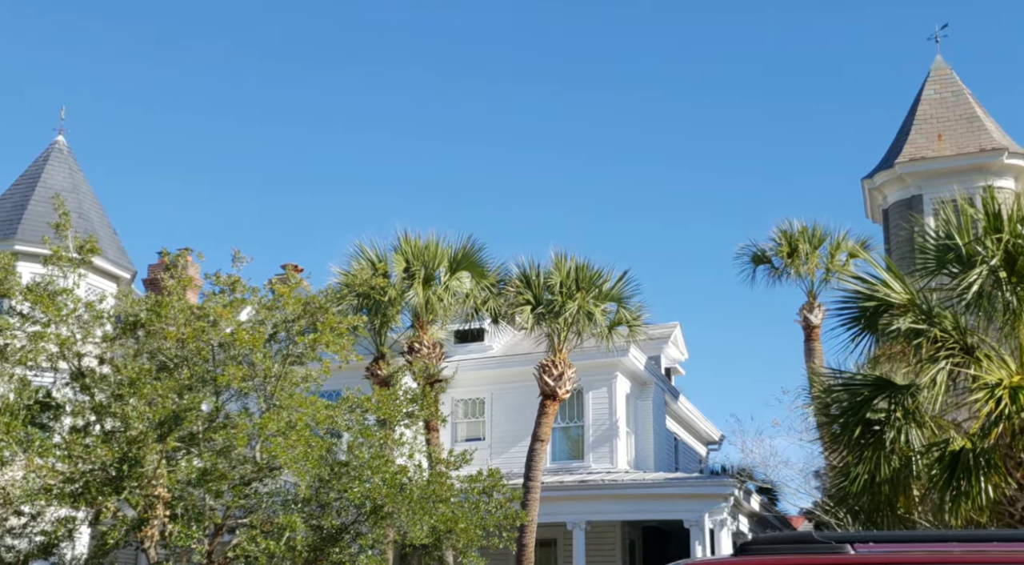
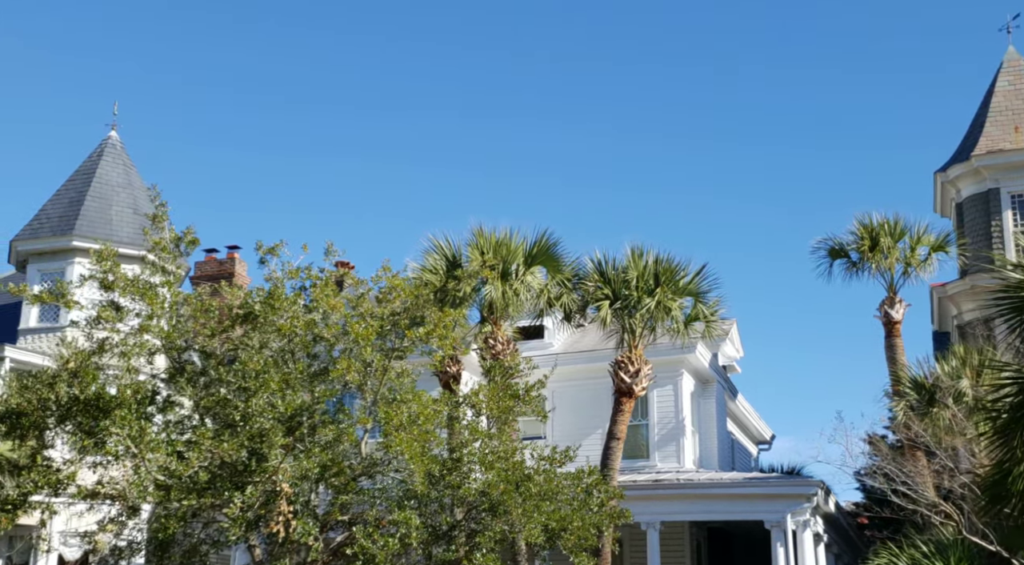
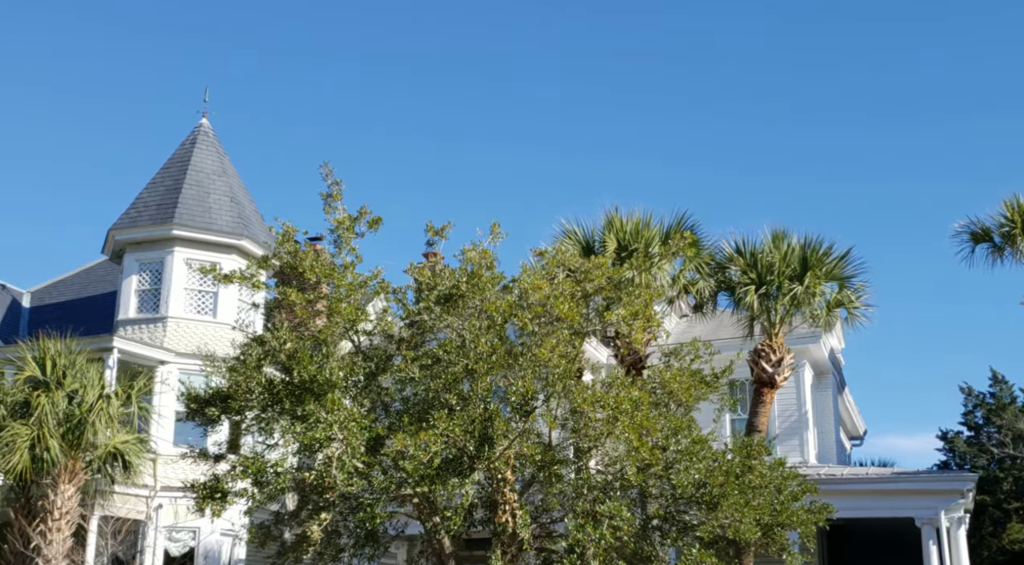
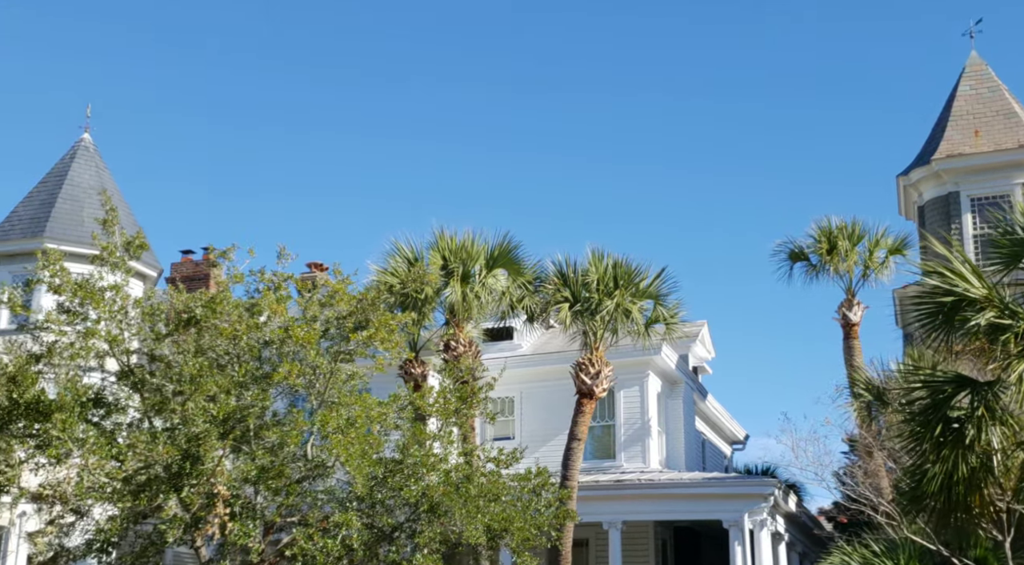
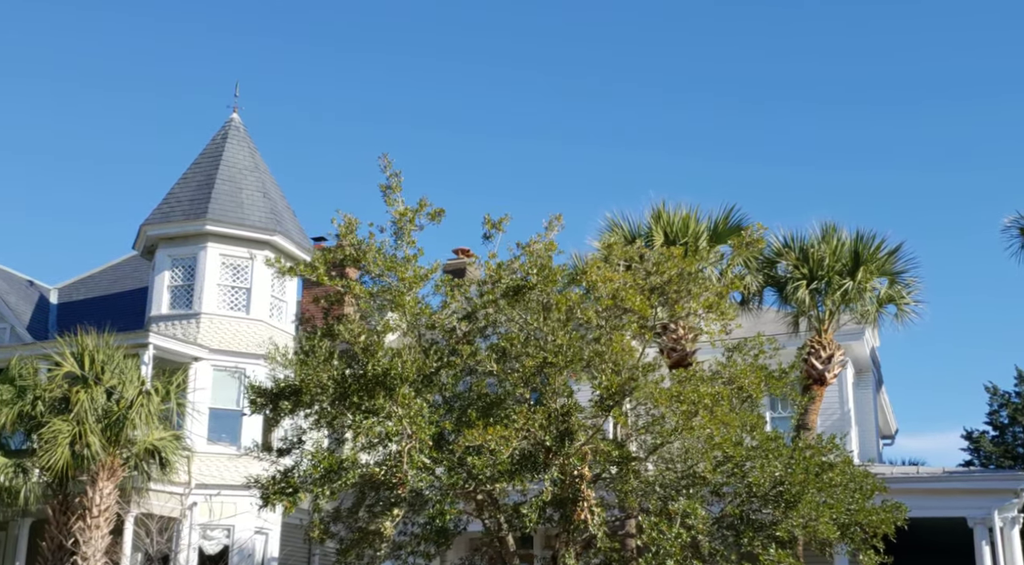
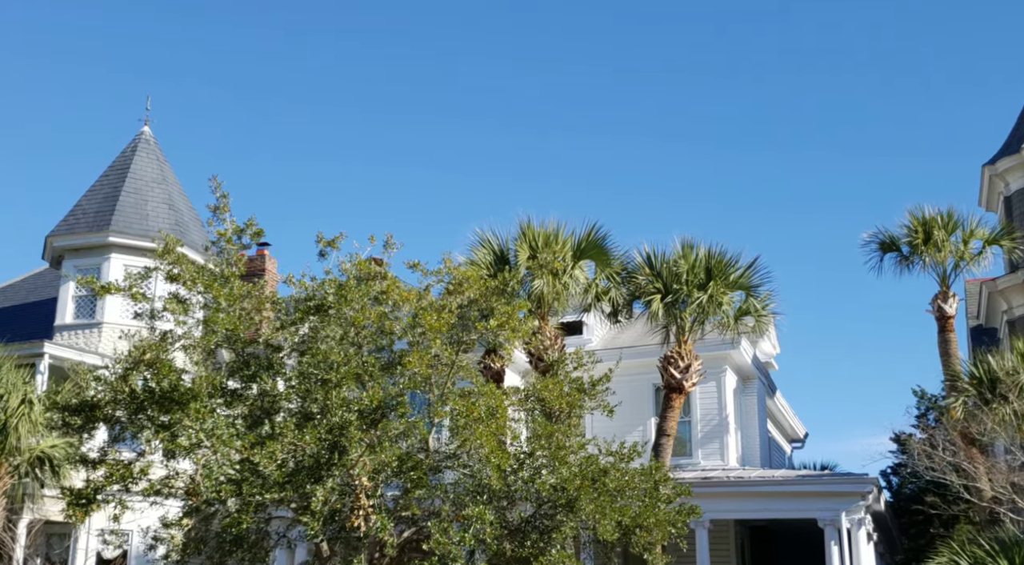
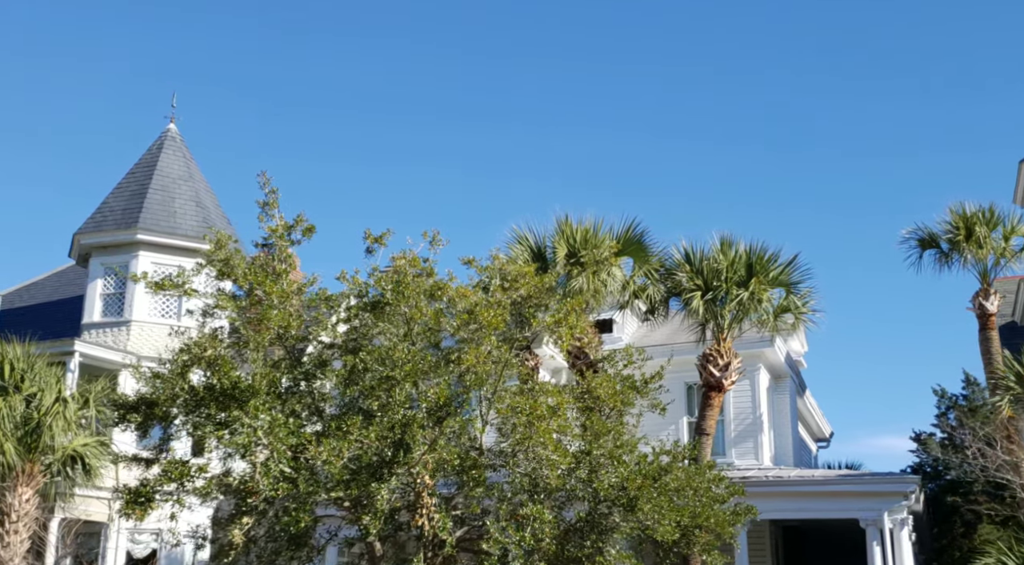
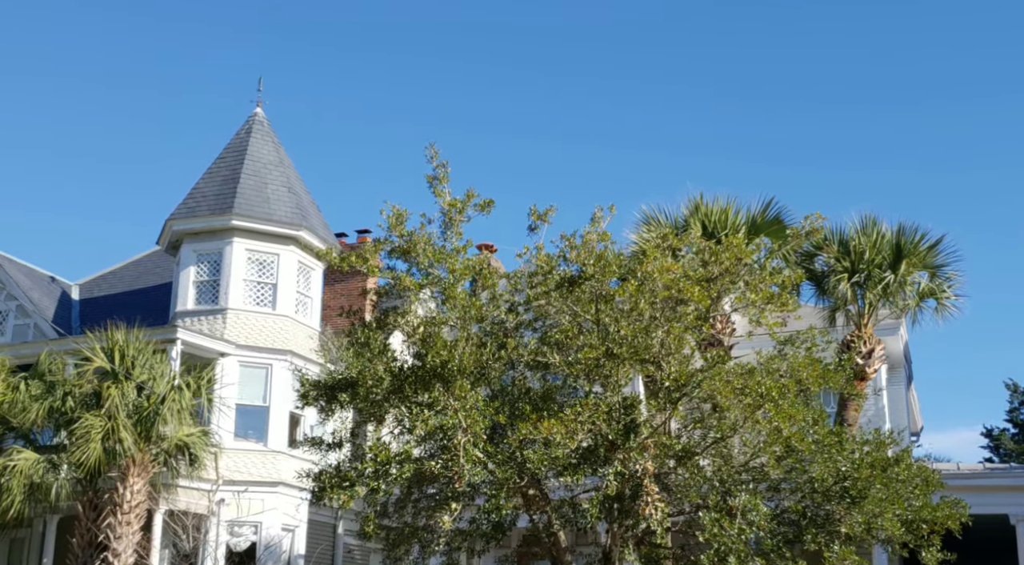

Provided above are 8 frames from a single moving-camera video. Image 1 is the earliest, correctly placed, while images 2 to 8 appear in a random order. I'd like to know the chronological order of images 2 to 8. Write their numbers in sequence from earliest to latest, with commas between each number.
4, 2, 6, 7, 3, 5, 8
